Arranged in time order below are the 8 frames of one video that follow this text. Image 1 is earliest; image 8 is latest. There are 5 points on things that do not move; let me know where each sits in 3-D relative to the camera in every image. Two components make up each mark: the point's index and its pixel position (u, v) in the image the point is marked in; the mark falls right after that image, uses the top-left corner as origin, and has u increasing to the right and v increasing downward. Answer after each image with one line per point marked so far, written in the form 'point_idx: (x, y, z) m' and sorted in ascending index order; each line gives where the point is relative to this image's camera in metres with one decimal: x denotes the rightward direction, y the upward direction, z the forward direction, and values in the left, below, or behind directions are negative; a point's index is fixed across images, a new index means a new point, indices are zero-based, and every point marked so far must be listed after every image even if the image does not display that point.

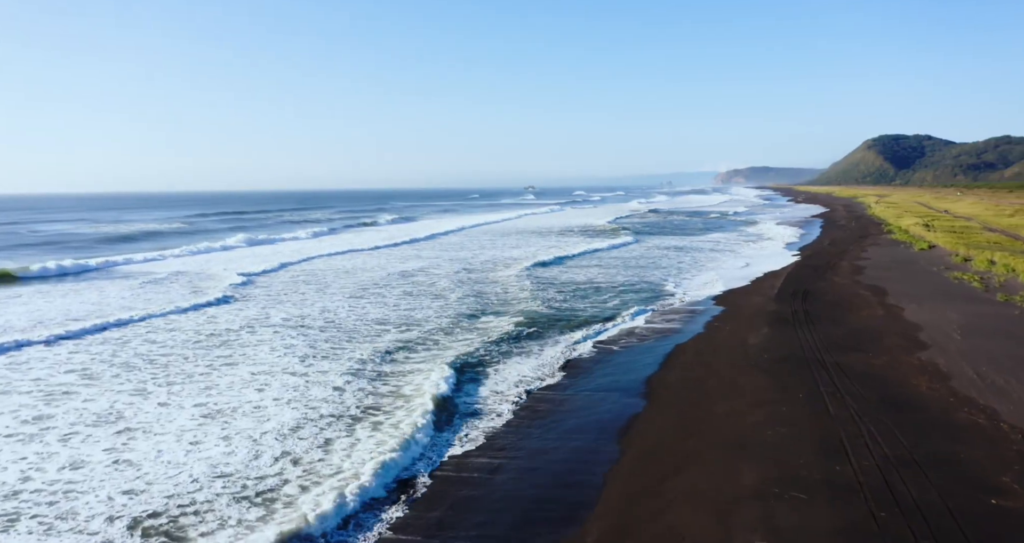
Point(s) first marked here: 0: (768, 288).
0: (+6.9, -0.4, +19.1) m
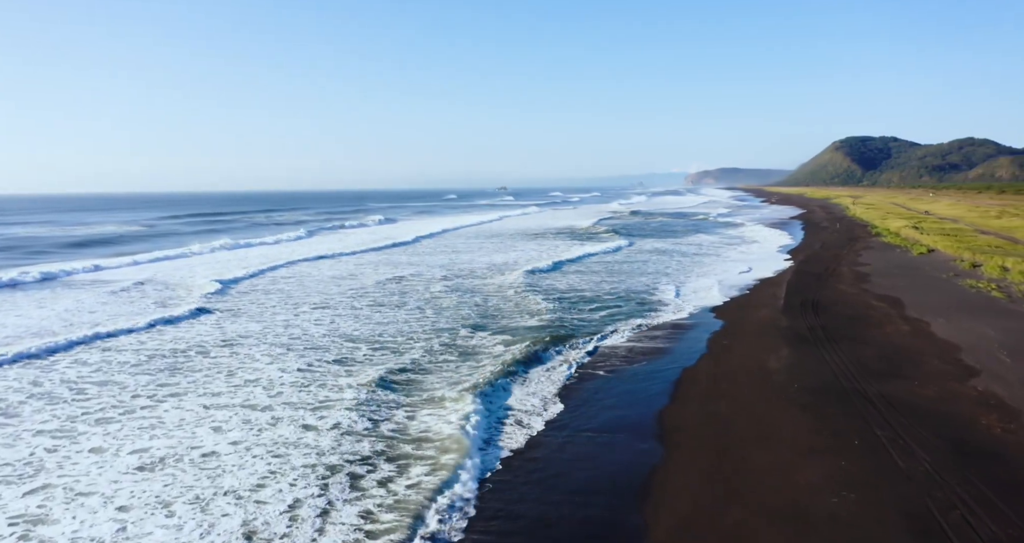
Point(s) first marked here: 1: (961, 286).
0: (+6.5, -0.6, +17.8) m
1: (+11.0, -0.3, +17.1) m
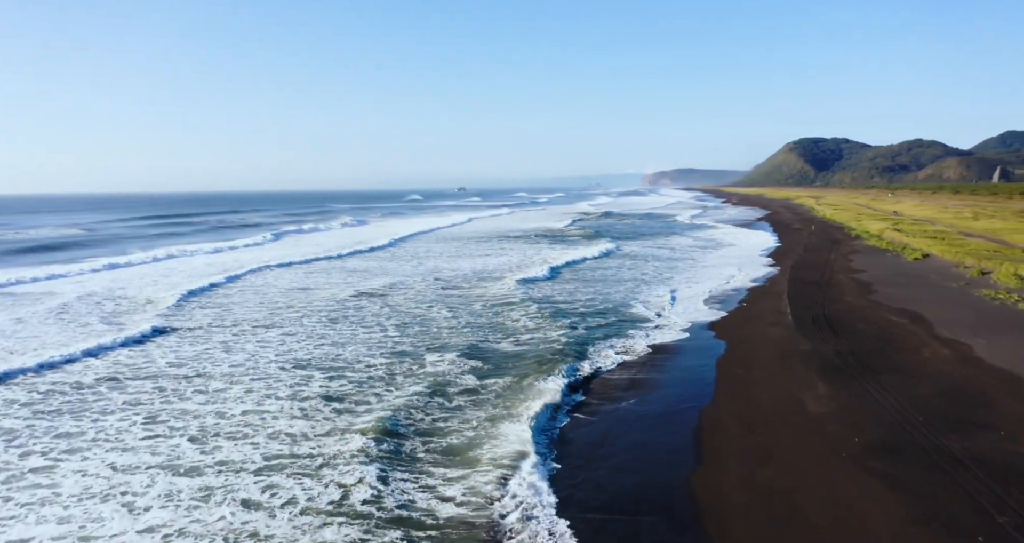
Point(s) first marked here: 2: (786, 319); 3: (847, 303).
0: (+5.9, -0.9, +16.1) m
1: (+10.5, -0.6, +15.7) m
2: (+6.0, -0.9, +15.3) m
3: (+7.7, -0.7, +16.2) m
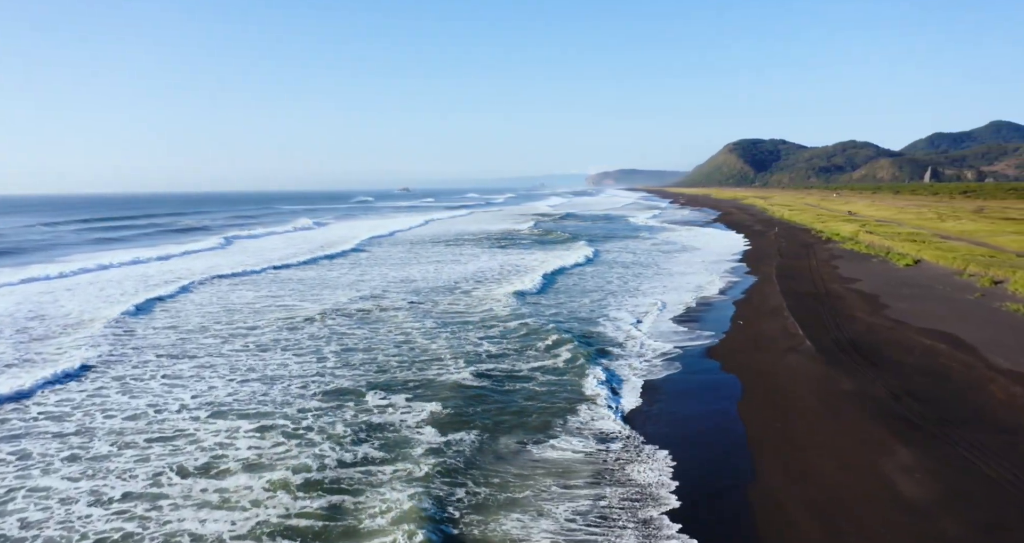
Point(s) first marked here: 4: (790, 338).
0: (+5.2, -1.2, +14.0) m
1: (+9.8, -0.8, +13.9) m
2: (+5.4, -1.2, +13.1) m
3: (+7.0, -0.9, +14.2) m
4: (+5.2, -1.2, +13.2) m
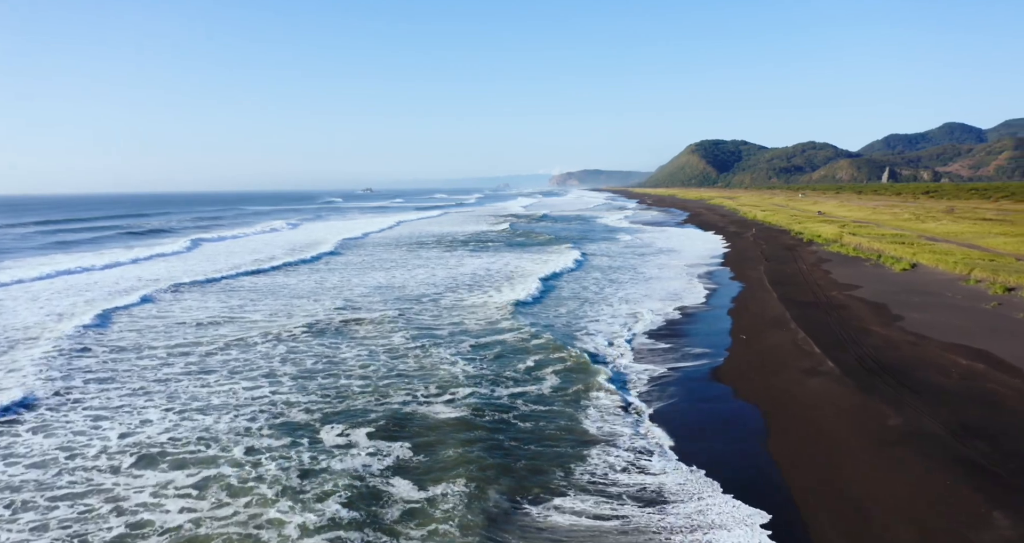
0: (+4.9, -1.3, +12.6) m
1: (+9.5, -0.9, +12.8) m
2: (+5.1, -1.4, +11.7) m
3: (+6.7, -1.1, +12.9) m
4: (+4.9, -1.4, +11.8) m
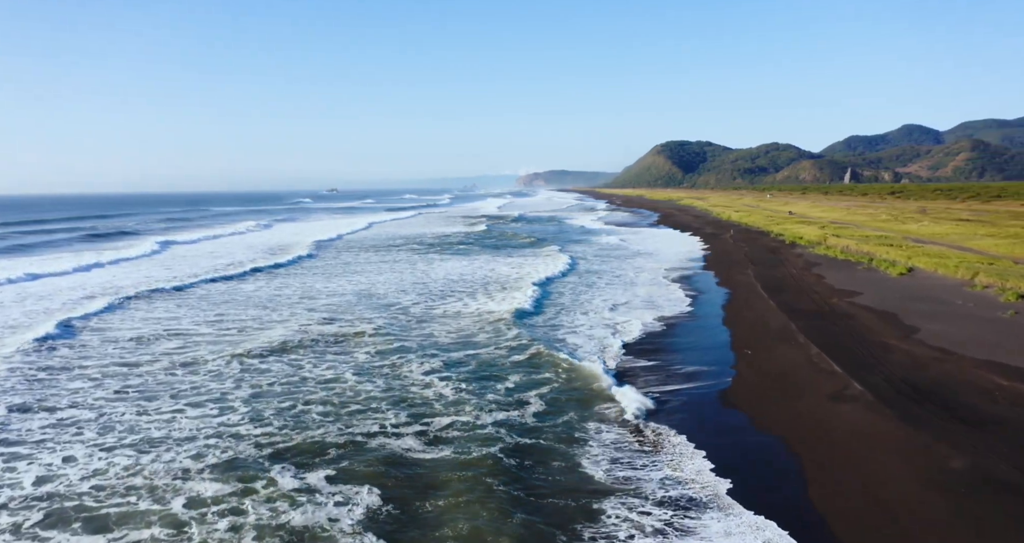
0: (+4.6, -1.5, +11.3) m
1: (+9.2, -1.1, +11.7) m
2: (+4.8, -1.5, +10.5) m
3: (+6.4, -1.2, +11.8) m
4: (+4.7, -1.5, +10.6) m
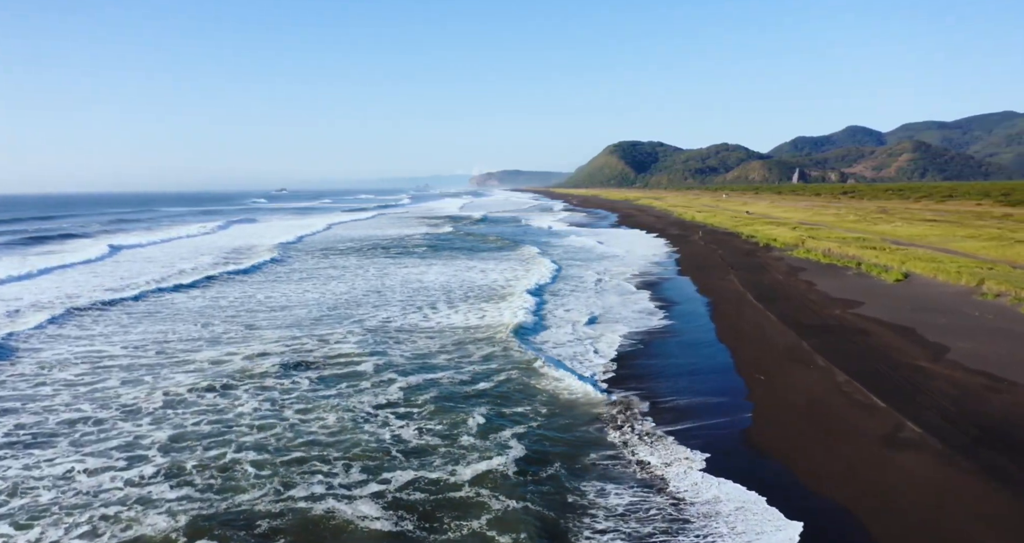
0: (+4.3, -1.7, +9.7) m
1: (+8.8, -1.2, +10.4) m
2: (+4.6, -1.7, +8.9) m
3: (+6.1, -1.4, +10.2) m
4: (+4.4, -1.7, +8.9) m
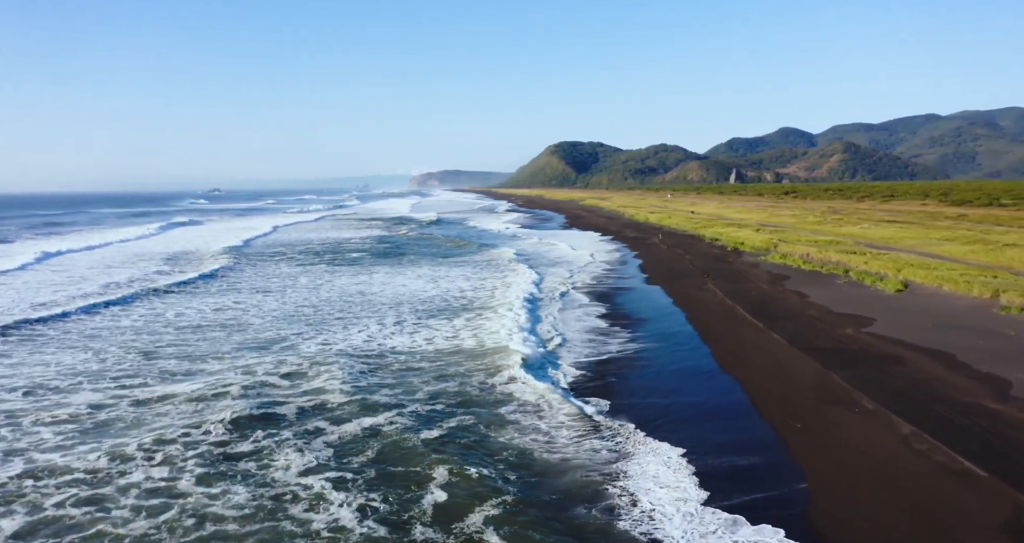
0: (+4.1, -1.9, +7.6) m
1: (+8.5, -1.4, +8.6) m
2: (+4.4, -2.0, +6.8) m
3: (+5.8, -1.7, +8.3) m
4: (+4.3, -2.0, +6.8) m
